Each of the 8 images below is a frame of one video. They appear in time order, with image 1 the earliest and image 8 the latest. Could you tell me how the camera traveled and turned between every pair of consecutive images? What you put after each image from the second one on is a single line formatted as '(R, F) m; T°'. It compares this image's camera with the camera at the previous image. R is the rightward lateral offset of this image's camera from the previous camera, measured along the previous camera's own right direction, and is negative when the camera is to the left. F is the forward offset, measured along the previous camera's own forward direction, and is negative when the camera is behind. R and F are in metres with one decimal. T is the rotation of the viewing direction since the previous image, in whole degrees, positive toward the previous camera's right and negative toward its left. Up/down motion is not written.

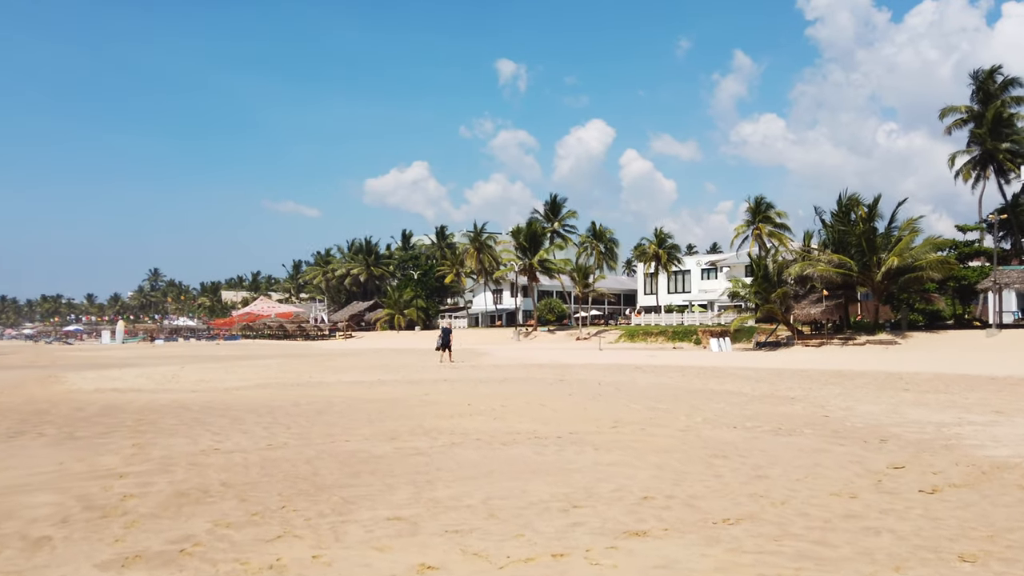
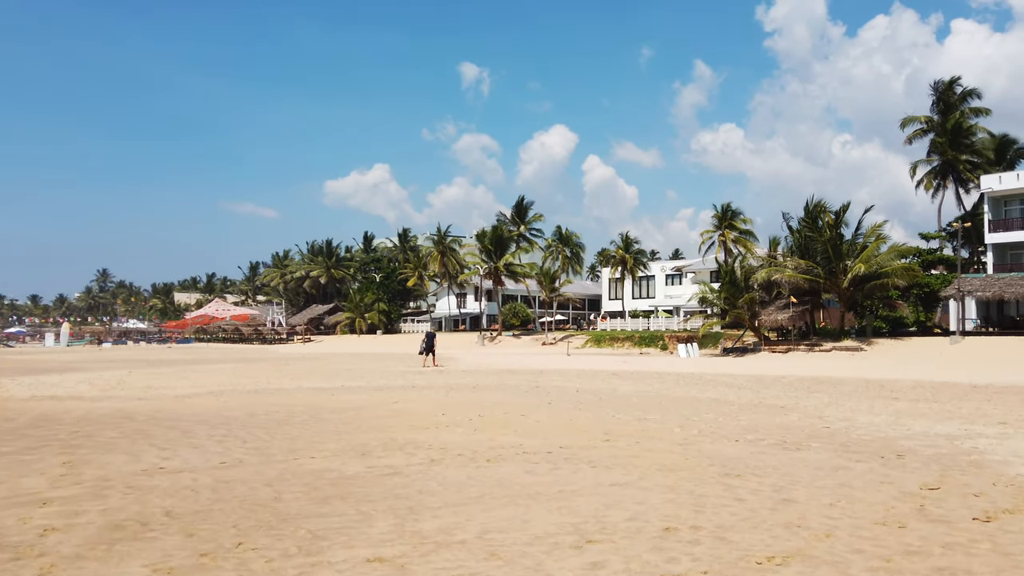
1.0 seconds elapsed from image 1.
(-0.3, +0.9) m; +3°
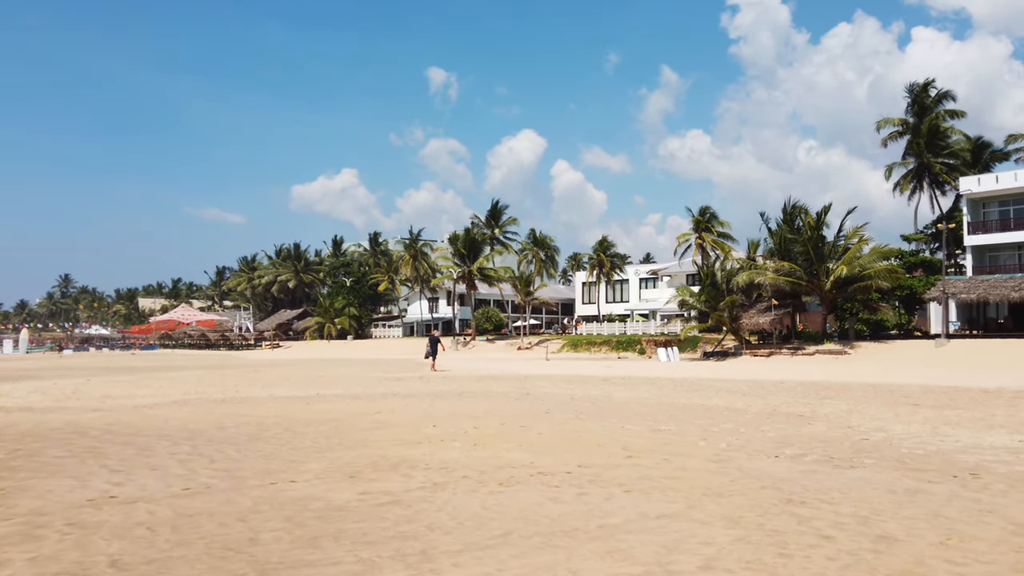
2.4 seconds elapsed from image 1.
(-0.4, +1.3) m; +2°
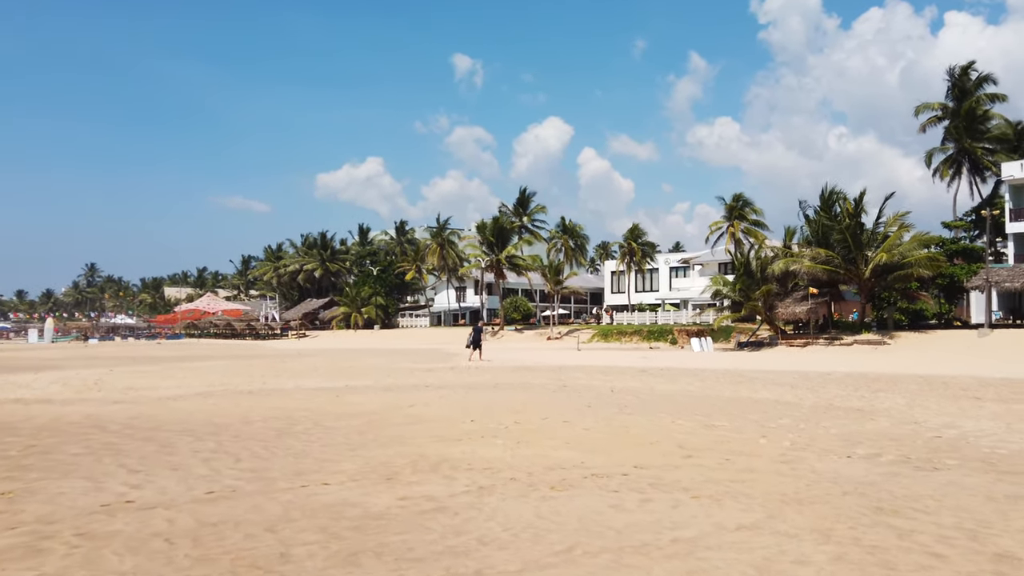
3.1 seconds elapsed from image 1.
(-0.2, +0.7) m; -2°
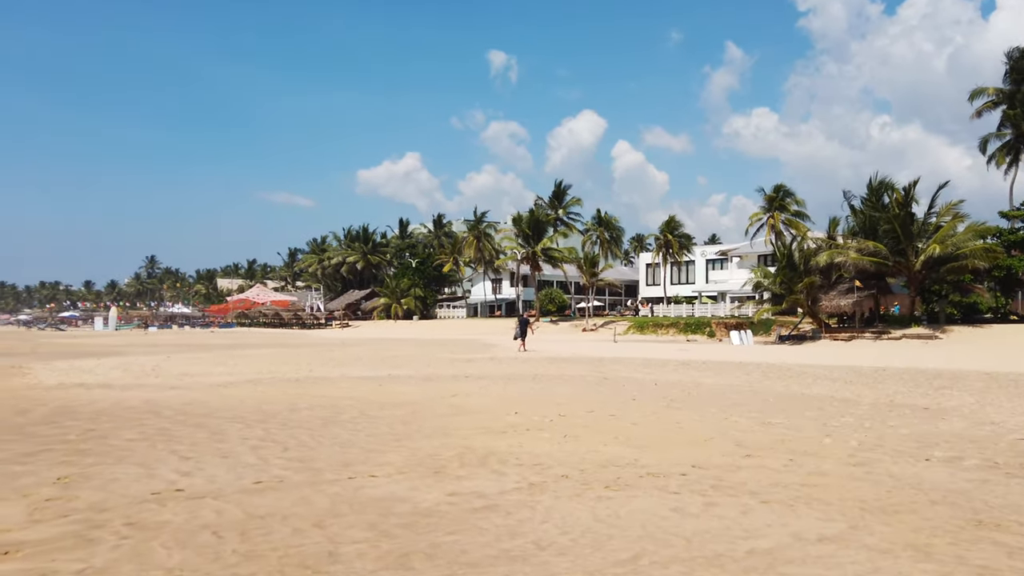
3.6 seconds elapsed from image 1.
(-0.2, +0.4) m; -2°
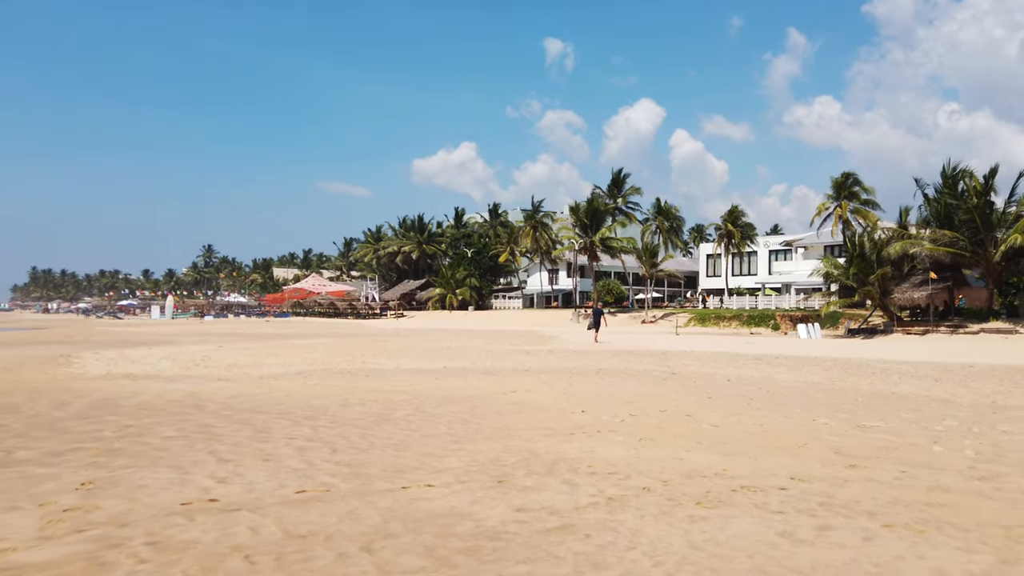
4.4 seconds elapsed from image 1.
(-0.1, +0.8) m; -4°
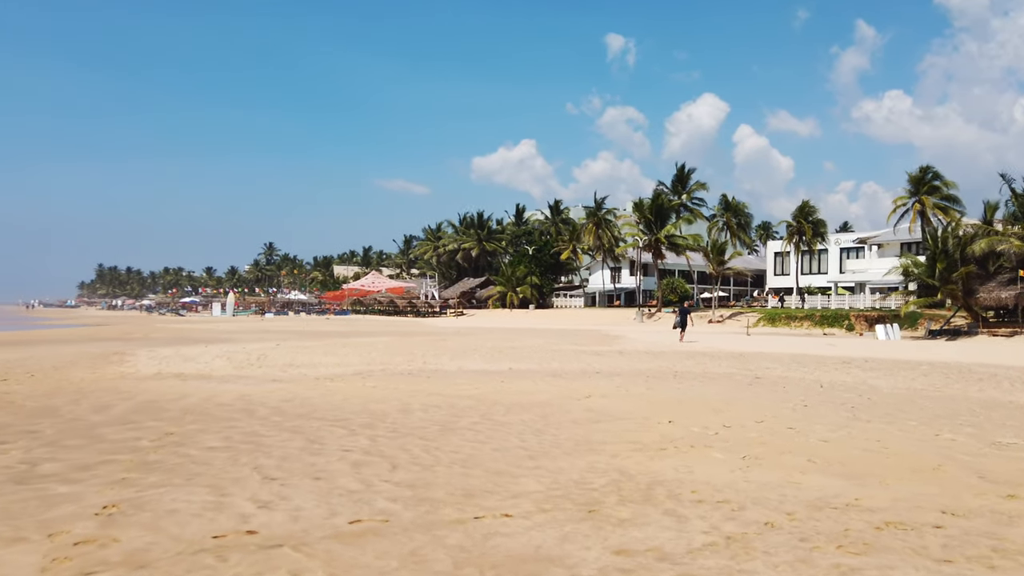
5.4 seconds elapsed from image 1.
(-0.2, +1.0) m; -4°
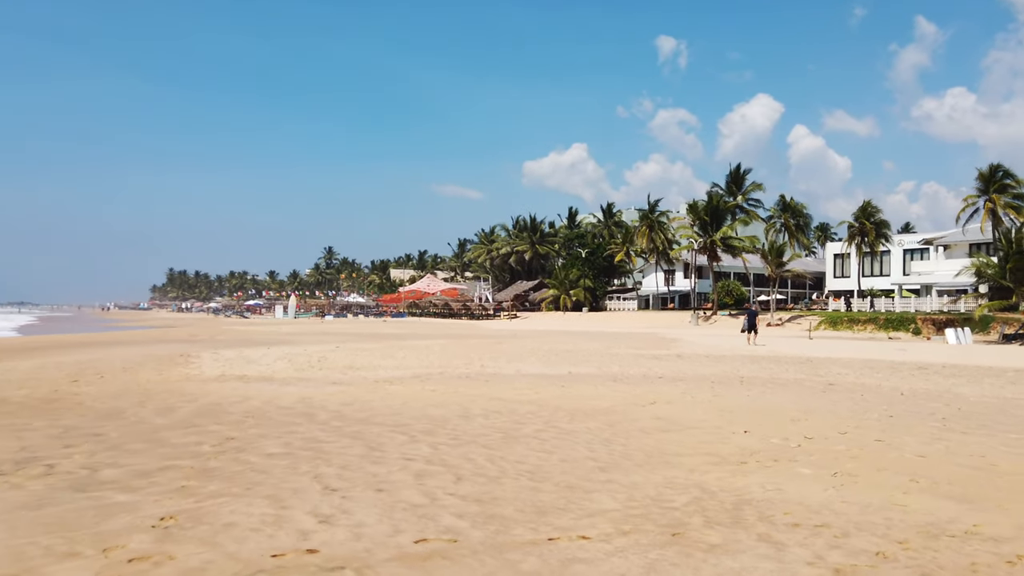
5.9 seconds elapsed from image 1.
(-0.1, +0.4) m; -4°
